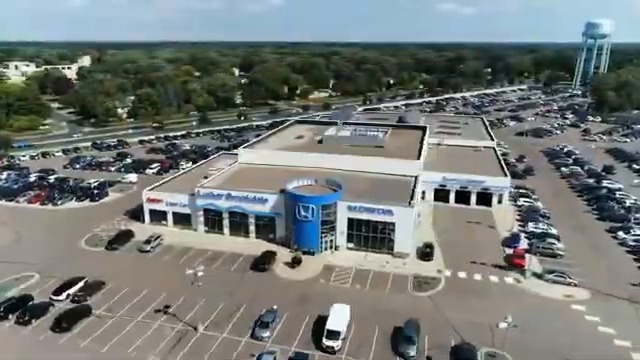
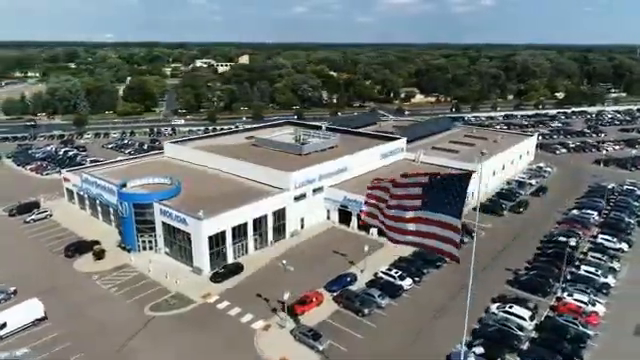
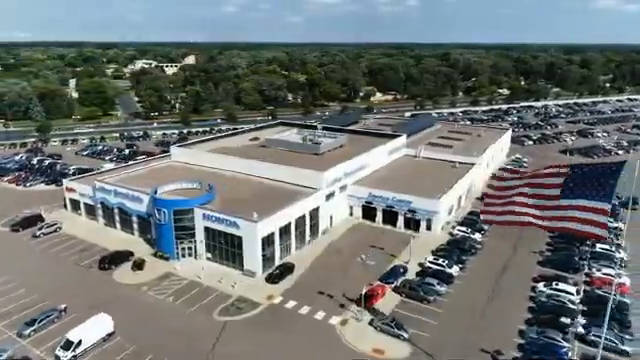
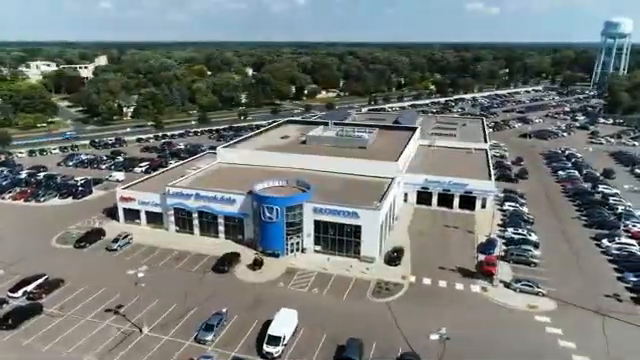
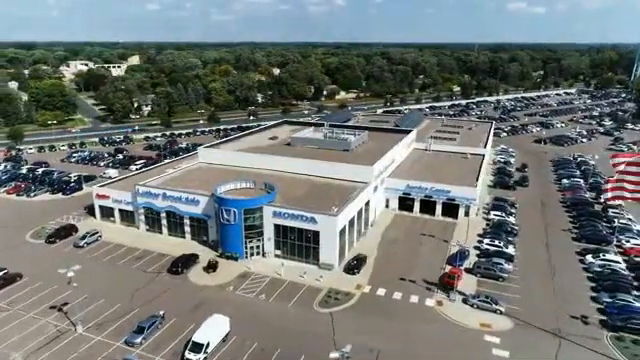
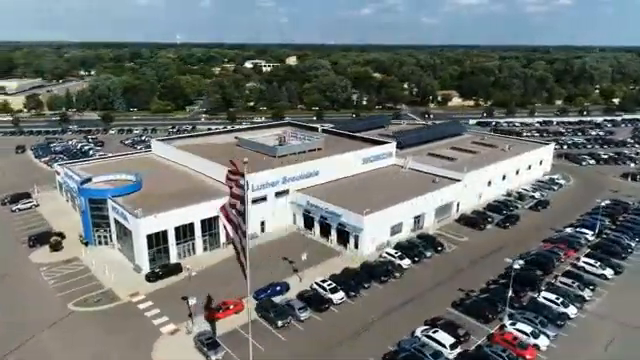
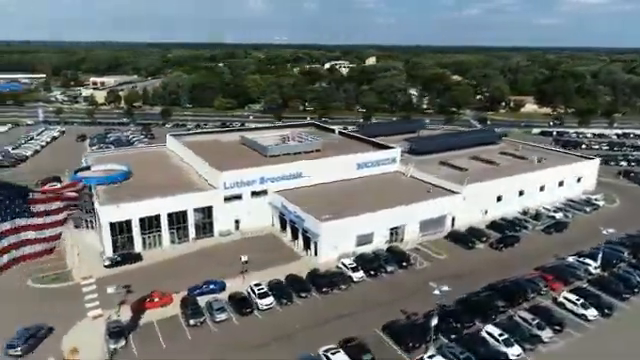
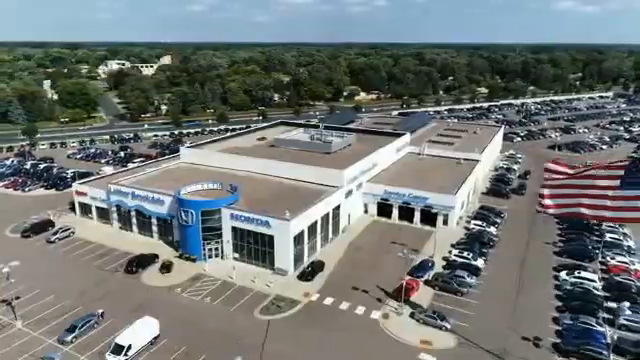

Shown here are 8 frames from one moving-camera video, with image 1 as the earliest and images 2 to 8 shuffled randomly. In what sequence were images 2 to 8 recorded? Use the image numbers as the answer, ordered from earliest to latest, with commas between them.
4, 5, 8, 3, 2, 6, 7
